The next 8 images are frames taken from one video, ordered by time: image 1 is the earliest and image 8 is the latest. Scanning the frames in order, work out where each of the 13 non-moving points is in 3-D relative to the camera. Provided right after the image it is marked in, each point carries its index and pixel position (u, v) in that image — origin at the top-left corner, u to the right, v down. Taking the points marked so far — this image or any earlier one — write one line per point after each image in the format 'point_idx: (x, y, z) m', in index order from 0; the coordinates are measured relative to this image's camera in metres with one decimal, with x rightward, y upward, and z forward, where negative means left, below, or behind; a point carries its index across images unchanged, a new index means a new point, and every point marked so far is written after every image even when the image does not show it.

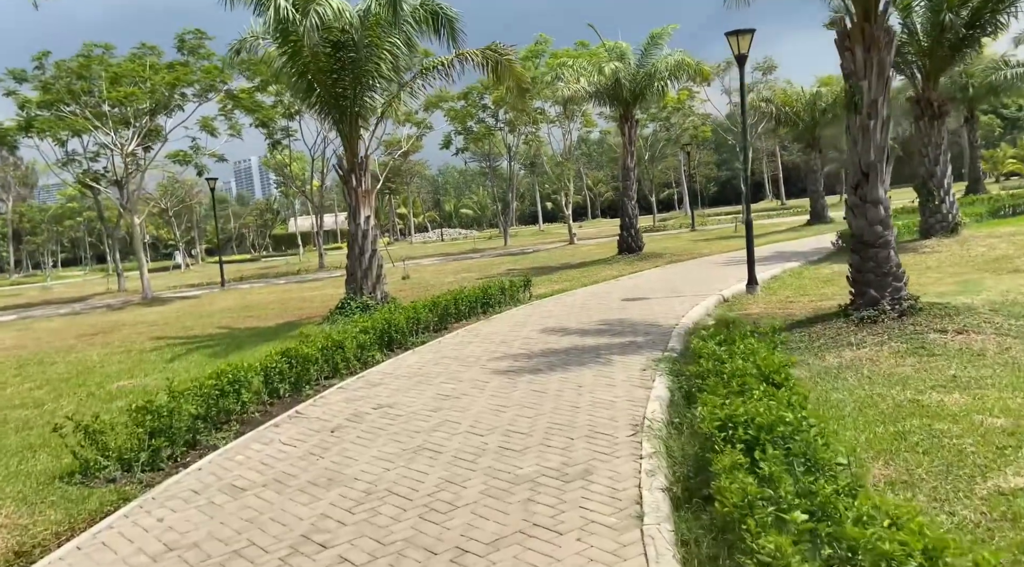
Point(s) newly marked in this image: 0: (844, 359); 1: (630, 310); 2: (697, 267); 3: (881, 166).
0: (+3.0, -0.7, +7.3) m
1: (+1.8, -0.4, +11.9) m
2: (+4.2, +0.4, +18.2) m
3: (+3.9, +1.2, +8.4) m
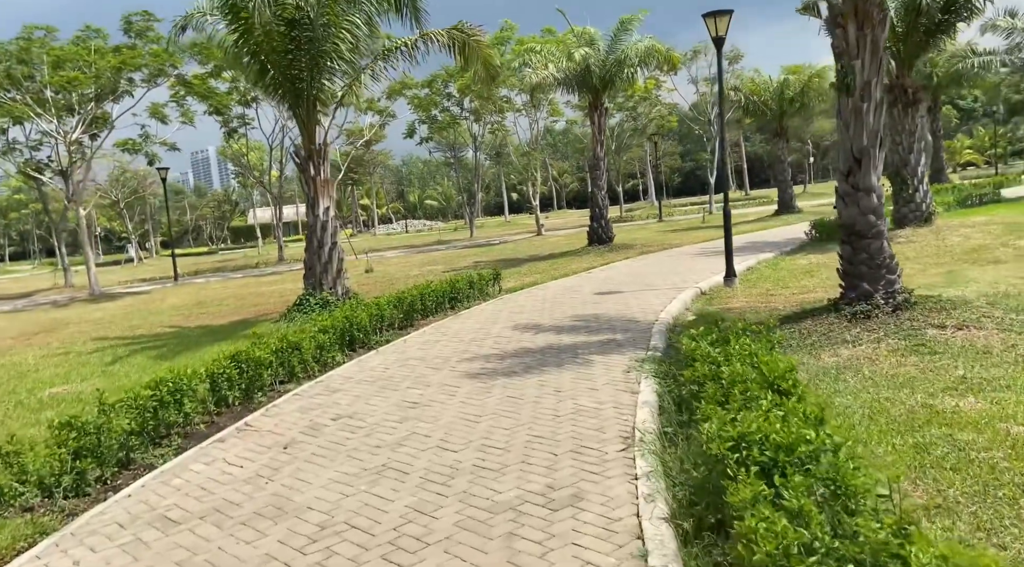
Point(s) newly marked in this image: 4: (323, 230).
0: (+2.8, -0.6, +6.8) m
1: (+1.3, -0.3, +11.3) m
2: (+3.5, +0.6, +17.7) m
3: (+3.6, +1.3, +7.9) m
4: (-3.0, +0.8, +12.6) m
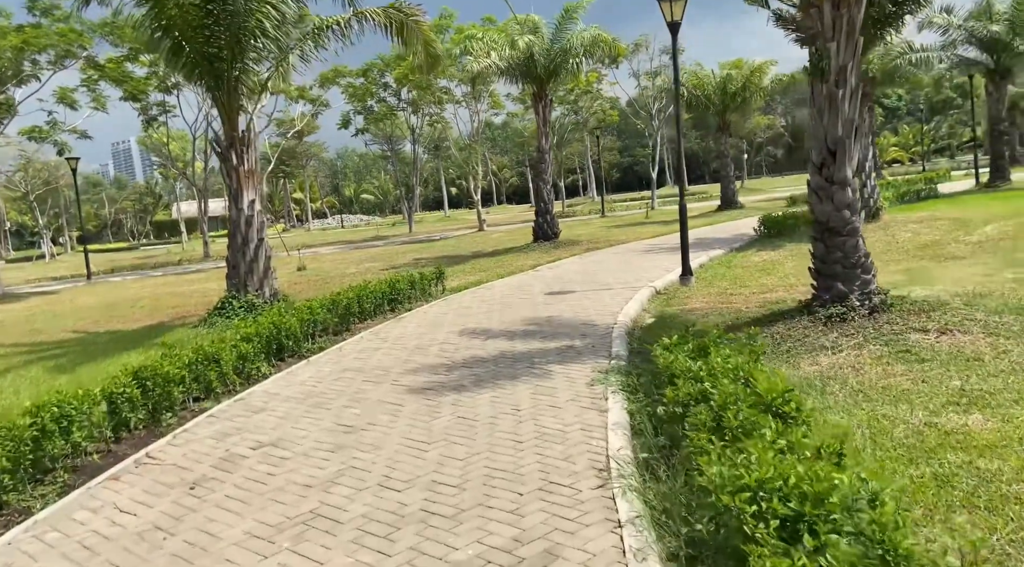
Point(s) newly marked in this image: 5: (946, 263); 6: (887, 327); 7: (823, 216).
0: (+2.4, -0.6, +6.3) m
1: (+0.6, -0.3, +10.6) m
2: (+2.3, +0.6, +17.1) m
3: (+3.1, +1.3, +7.3) m
4: (-3.8, +0.8, +11.6) m
5: (+6.1, +0.3, +11.2) m
6: (+3.3, -0.4, +7.0) m
7: (+2.9, +0.6, +7.5) m
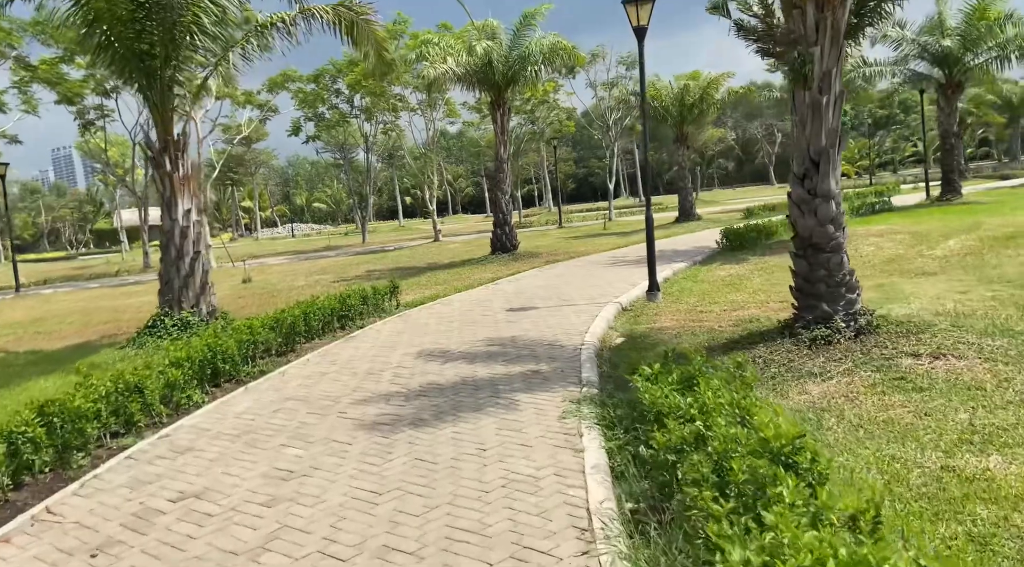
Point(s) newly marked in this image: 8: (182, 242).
0: (+2.2, -0.8, +5.7) m
1: (+0.1, -0.5, +10.0) m
2: (+1.4, +0.3, +16.6) m
3: (+2.8, +1.1, +6.9) m
4: (-4.4, +0.6, +10.7) m
5: (+5.5, +0.1, +10.8) m
6: (+3.0, -0.5, +6.5) m
7: (+2.6, +0.5, +7.0) m
8: (-4.4, +0.6, +10.7) m
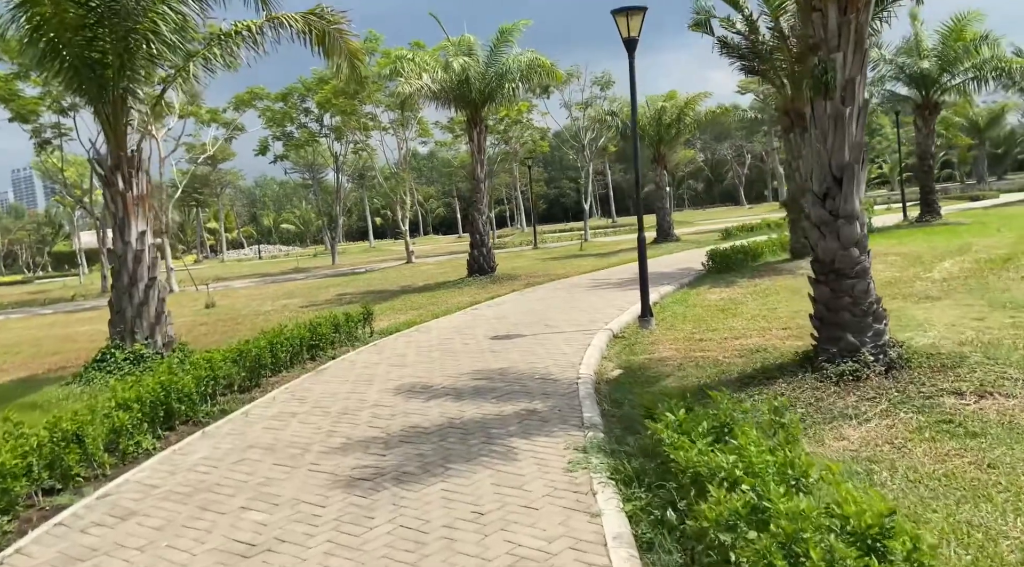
0: (+2.1, -1.0, +5.0) m
1: (-0.1, -0.9, +9.2) m
2: (+1.0, -0.2, +15.9) m
3: (+2.7, +0.9, +6.3) m
4: (-4.6, +0.3, +9.8) m
5: (+5.3, -0.3, +10.3) m
6: (+2.9, -0.8, +5.8) m
7: (+2.5, +0.2, +6.4) m
8: (-4.6, +0.2, +9.8) m
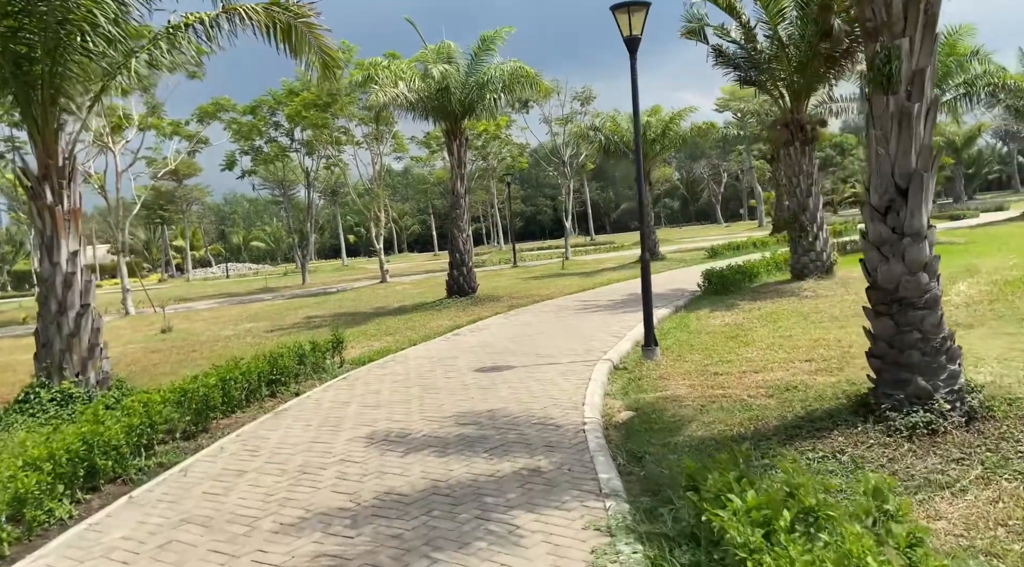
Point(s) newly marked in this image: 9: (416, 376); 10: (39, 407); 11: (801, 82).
0: (+2.2, -1.2, +3.9) m
1: (-0.2, -1.1, +8.0) m
2: (+0.7, -0.6, +14.8) m
3: (+2.7, +0.7, +5.2) m
4: (-4.7, 0.0, +8.5) m
5: (+5.2, -0.6, +9.3) m
6: (+2.9, -1.0, +4.8) m
7: (+2.5, 0.0, +5.3) m
8: (-4.7, -0.1, +8.5) m
9: (-1.2, -1.1, +9.8) m
10: (-4.7, -1.2, +8.1) m
11: (+5.1, +3.5, +14.0) m
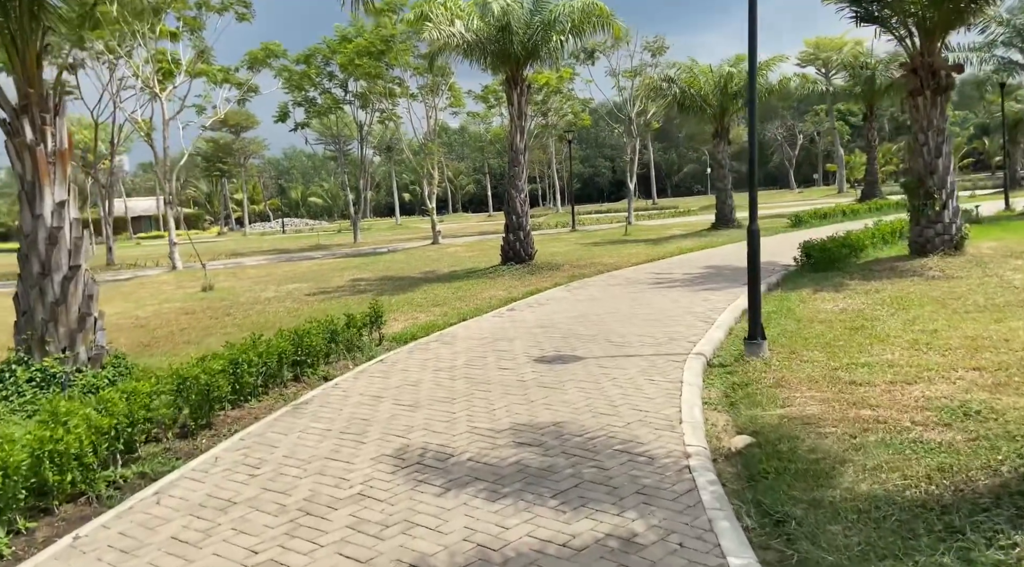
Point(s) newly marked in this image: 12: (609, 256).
0: (+2.5, -1.2, +2.0) m
1: (+0.4, -0.9, +6.3) m
2: (+1.7, -0.1, +12.9) m
3: (+3.1, +0.7, +3.2) m
4: (-4.1, +0.3, +7.0) m
5: (+5.8, -0.4, +7.2) m
6: (+3.3, -1.0, +2.8) m
7: (+2.9, 0.0, +3.3) m
8: (-4.1, +0.3, +7.0) m
9: (-0.5, -0.8, +8.1) m
10: (-4.1, -0.9, +6.6) m
11: (+6.2, +3.9, +11.7) m
12: (+2.4, +0.7, +19.3) m
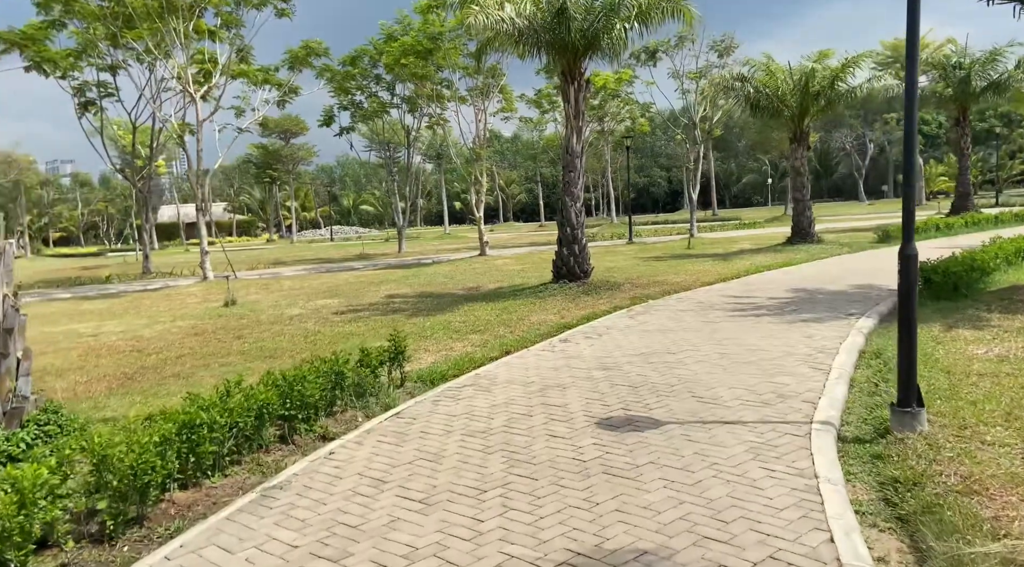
0: (+2.5, -1.5, -0.2) m
1: (+0.7, -1.2, +4.2) m
2: (+2.5, -0.4, +10.7) m
3: (+3.2, +0.4, +0.9) m
4: (-3.7, +0.1, +5.2) m
5: (+6.2, -0.8, +4.7) m
6: (+3.3, -1.3, +0.5) m
7: (+3.0, -0.3, +1.1) m
8: (-3.7, +0.1, +5.2) m
9: (-0.1, -1.1, +6.0) m
10: (-3.8, -1.1, +4.8) m
11: (+6.9, +3.5, +9.3) m
12: (+3.5, +0.2, +17.0) m
